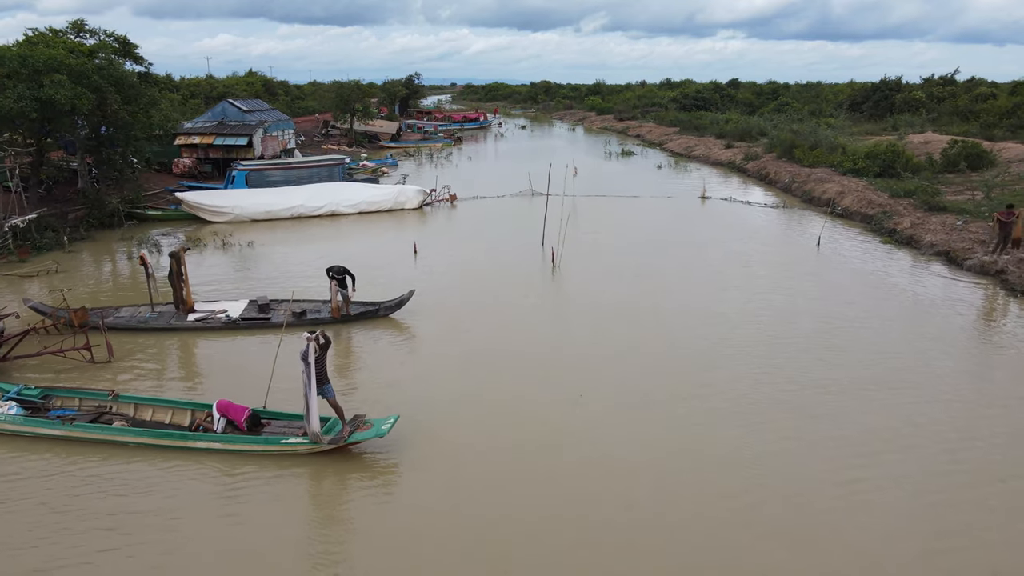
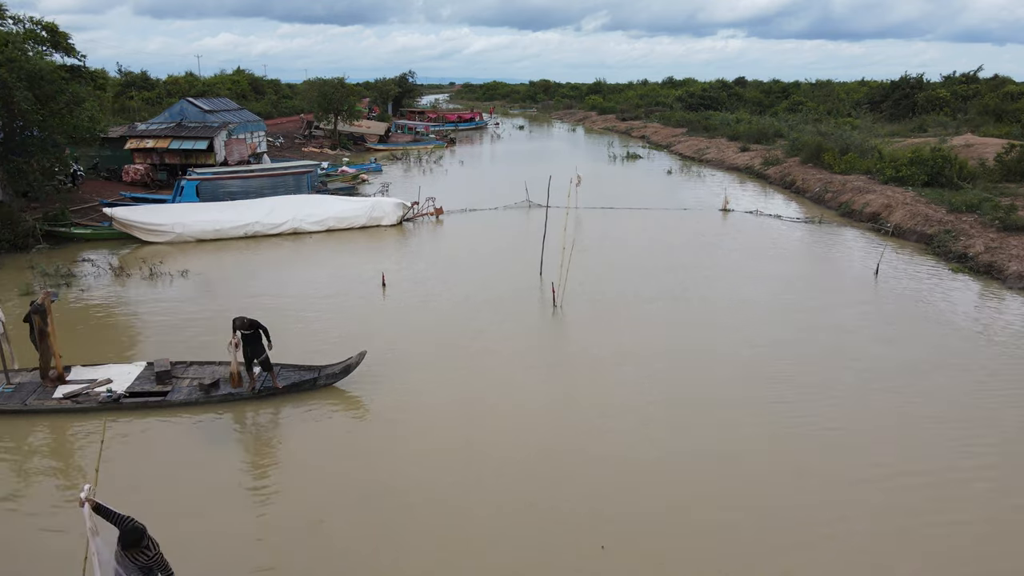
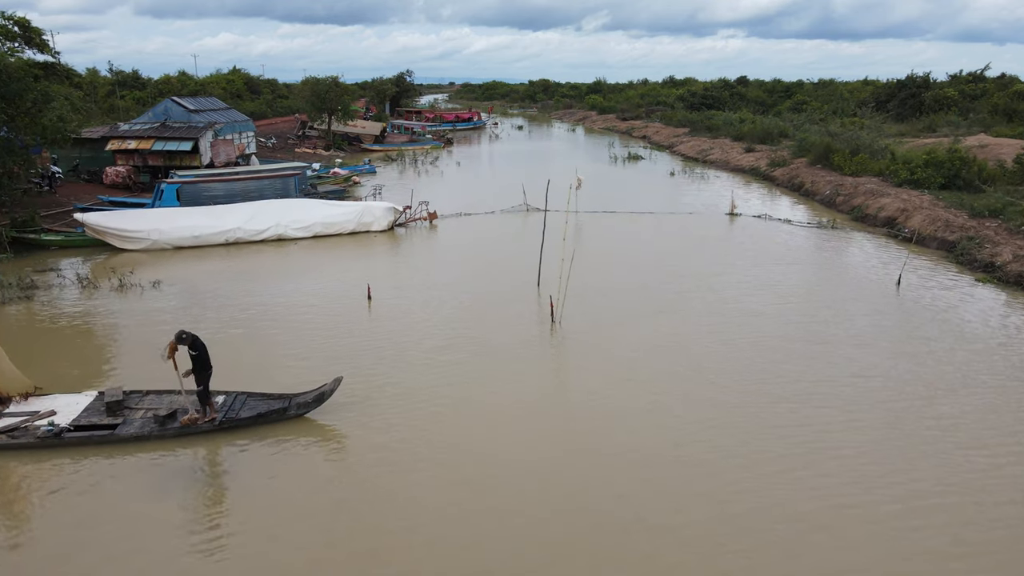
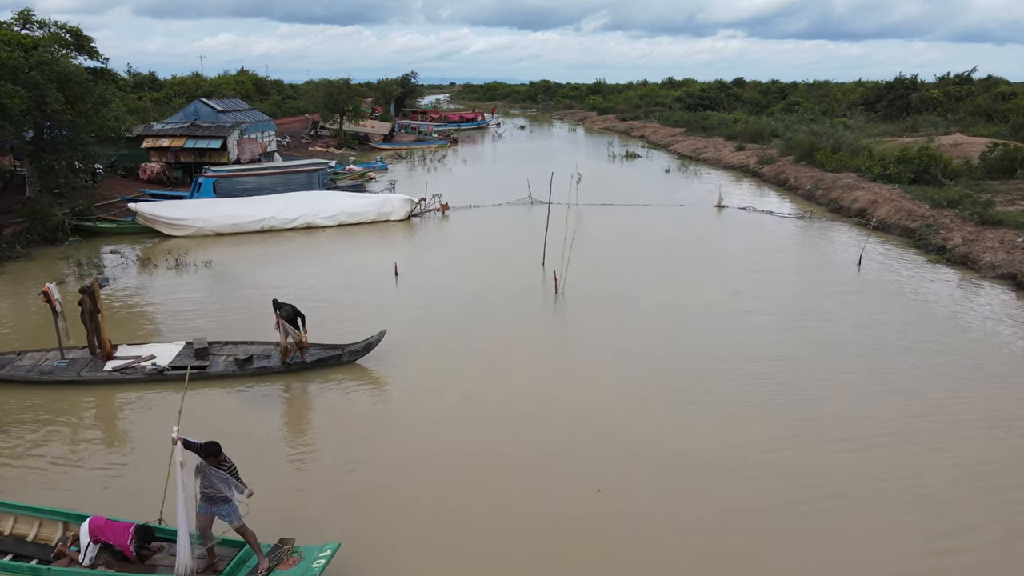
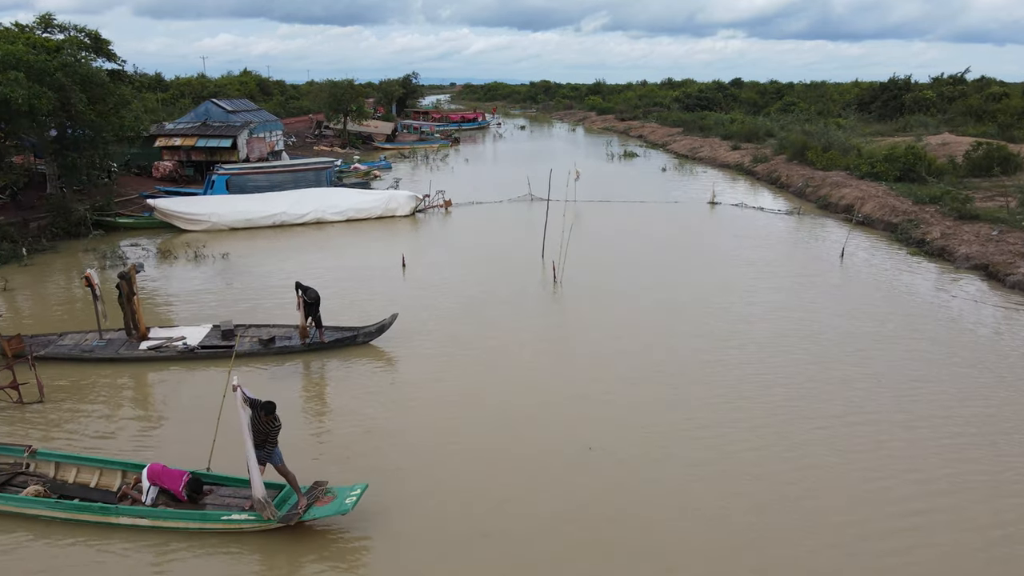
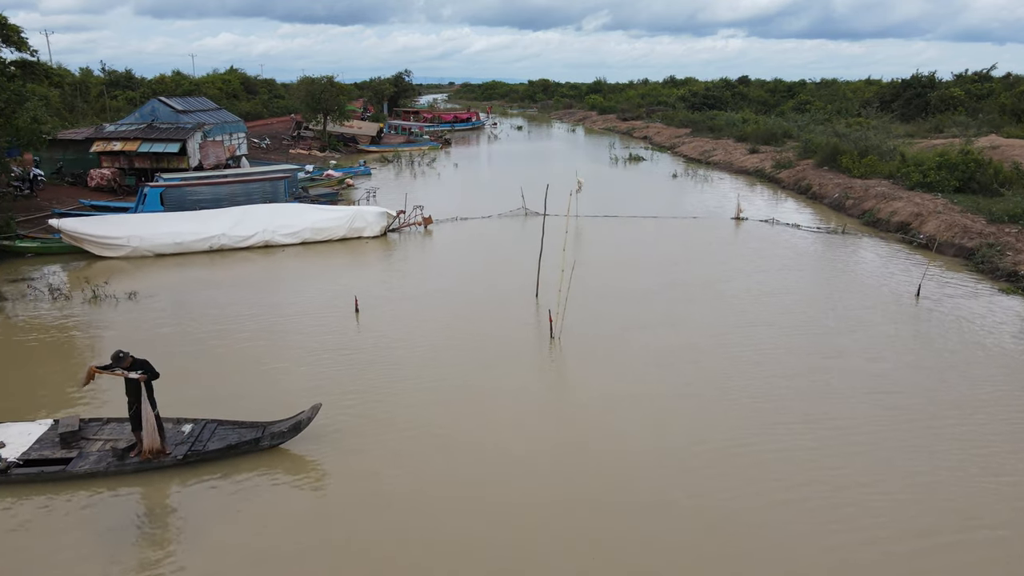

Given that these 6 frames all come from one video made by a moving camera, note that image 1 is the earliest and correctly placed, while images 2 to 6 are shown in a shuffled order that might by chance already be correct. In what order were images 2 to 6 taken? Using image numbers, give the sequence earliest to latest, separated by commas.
5, 4, 2, 3, 6
